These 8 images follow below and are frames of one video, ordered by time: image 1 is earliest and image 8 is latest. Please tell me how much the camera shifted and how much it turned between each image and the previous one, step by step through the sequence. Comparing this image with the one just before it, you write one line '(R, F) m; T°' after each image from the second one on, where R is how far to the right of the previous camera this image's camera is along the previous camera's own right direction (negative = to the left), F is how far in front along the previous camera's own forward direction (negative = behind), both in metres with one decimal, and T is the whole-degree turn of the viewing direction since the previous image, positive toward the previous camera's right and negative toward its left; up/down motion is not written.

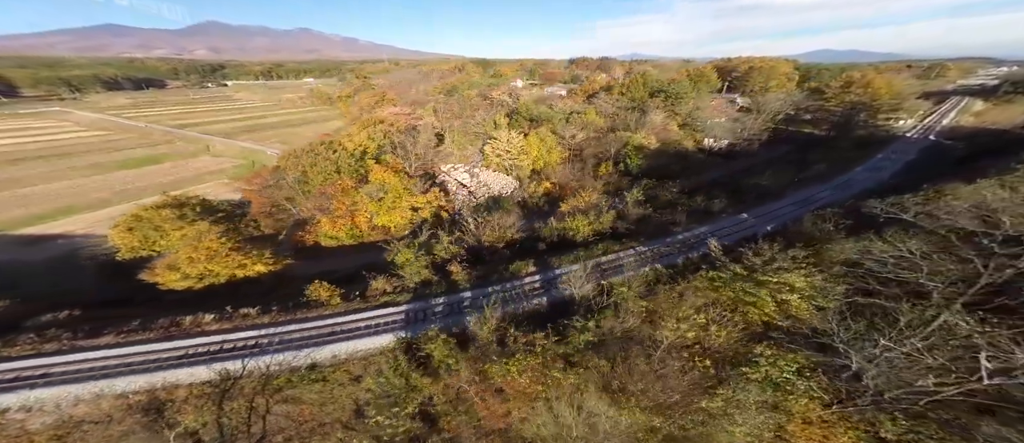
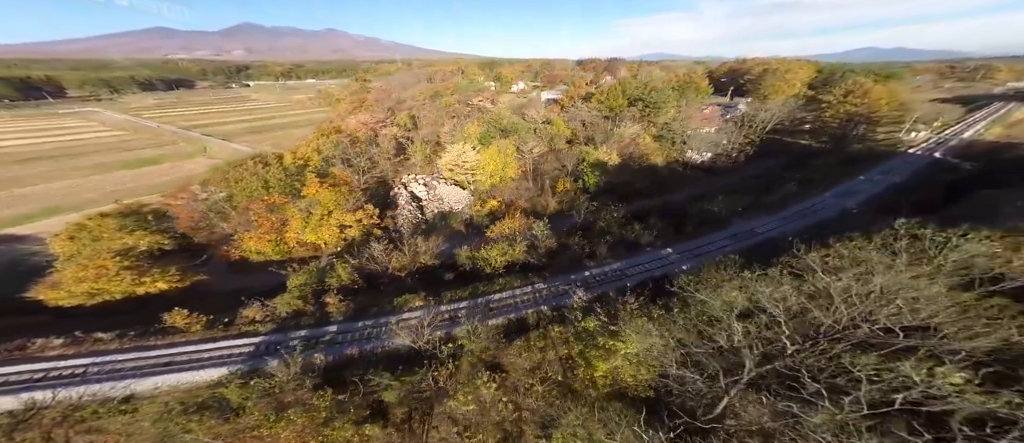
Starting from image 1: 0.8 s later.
(+7.1, +0.7) m; -3°
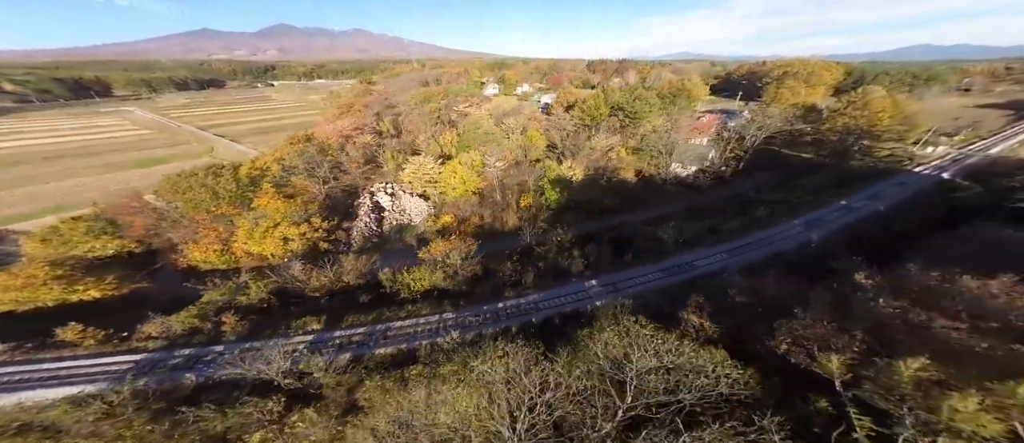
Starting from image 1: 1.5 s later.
(+6.5, +0.6) m; -4°
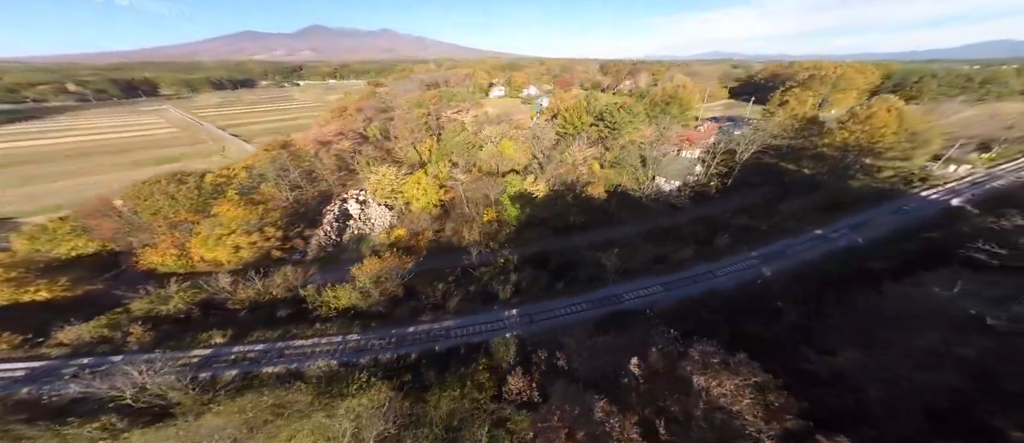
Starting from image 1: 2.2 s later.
(+6.6, +0.7) m; -4°
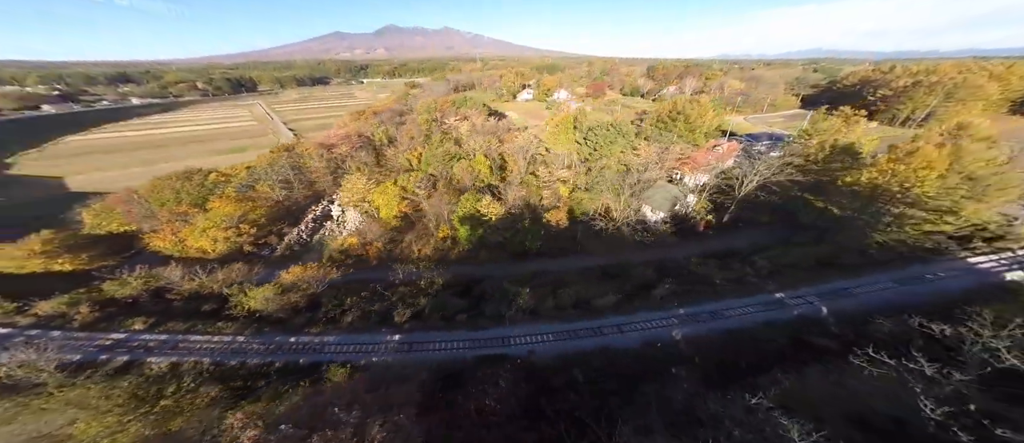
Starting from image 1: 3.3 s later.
(+10.7, +1.4) m; -10°
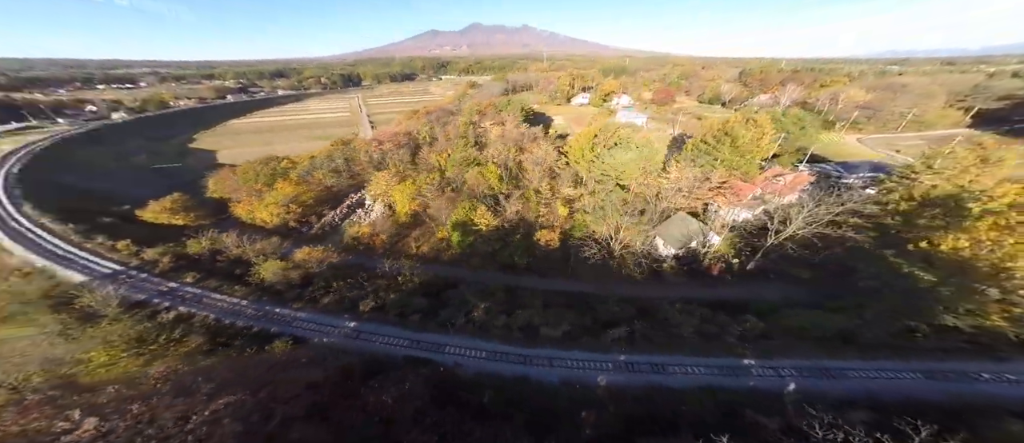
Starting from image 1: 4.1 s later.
(+8.4, +0.6) m; -13°
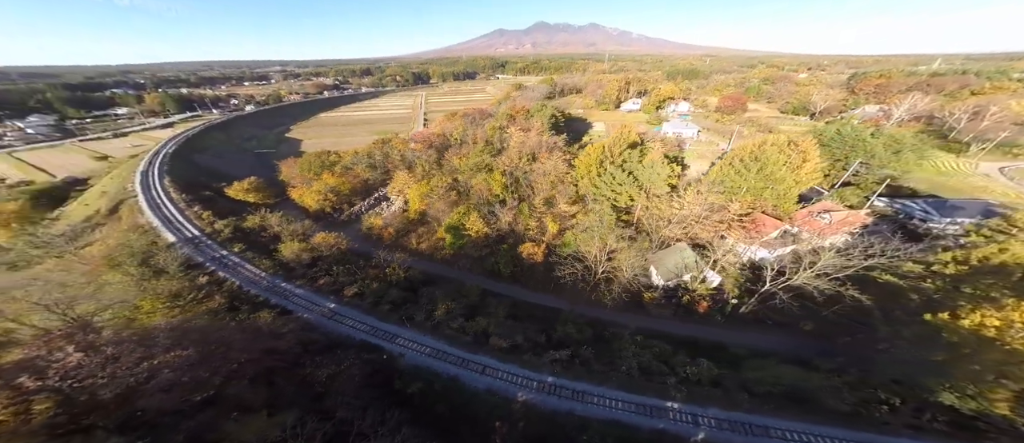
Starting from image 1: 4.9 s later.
(+8.0, -0.3) m; -11°
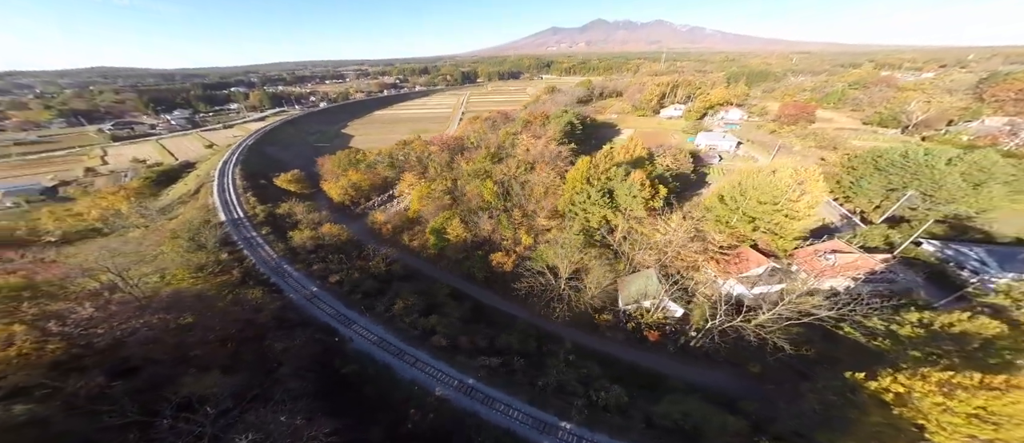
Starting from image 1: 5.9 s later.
(+9.1, -0.7) m; -10°
